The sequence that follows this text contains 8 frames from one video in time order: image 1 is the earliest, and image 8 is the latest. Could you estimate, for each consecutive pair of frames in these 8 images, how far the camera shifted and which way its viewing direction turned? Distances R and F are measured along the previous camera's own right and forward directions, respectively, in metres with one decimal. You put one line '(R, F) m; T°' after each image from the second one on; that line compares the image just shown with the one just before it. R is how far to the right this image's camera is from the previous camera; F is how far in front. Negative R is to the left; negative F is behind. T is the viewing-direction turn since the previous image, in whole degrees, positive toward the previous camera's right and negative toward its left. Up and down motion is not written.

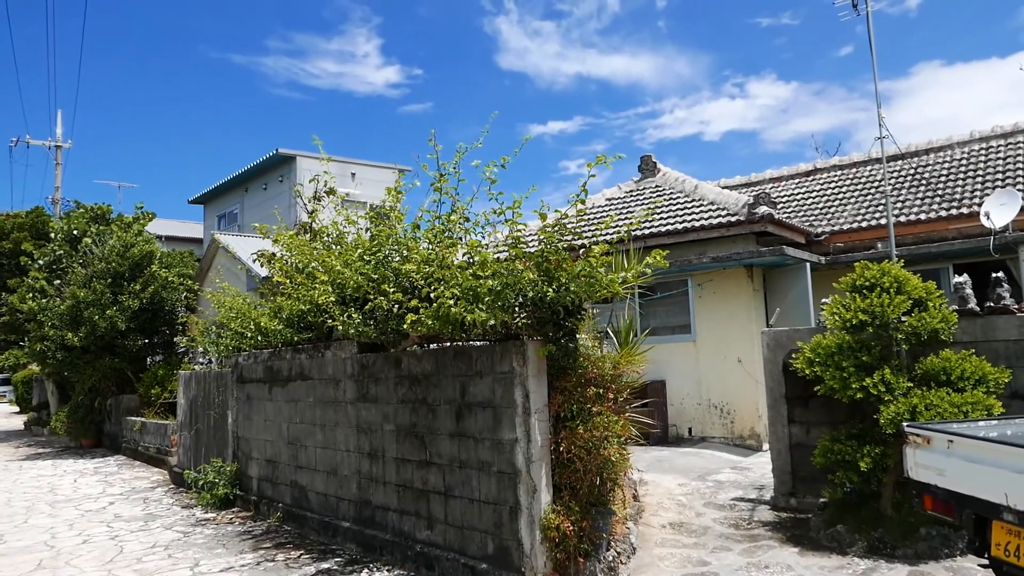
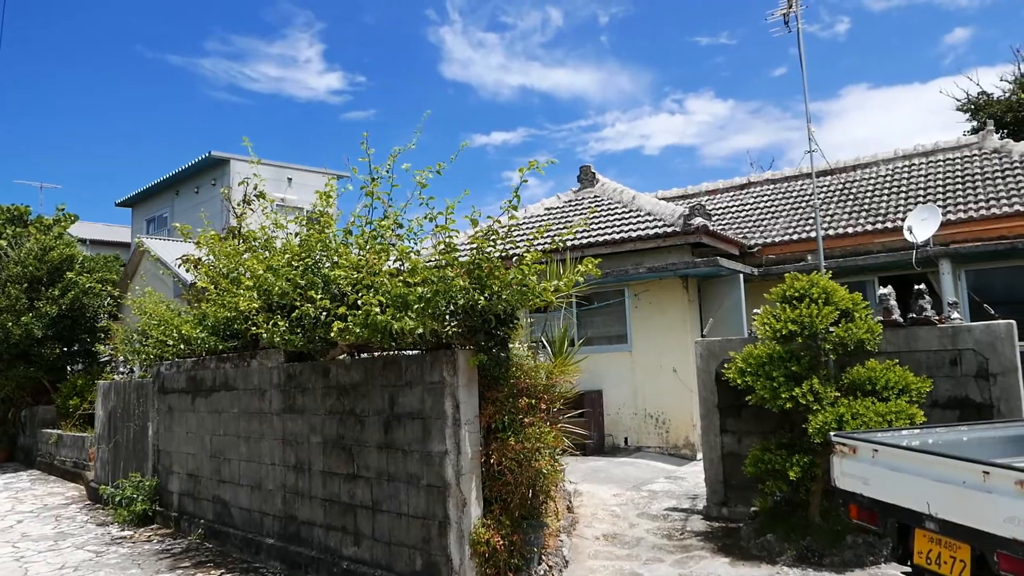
(+0.1, +0.1) m; +4°
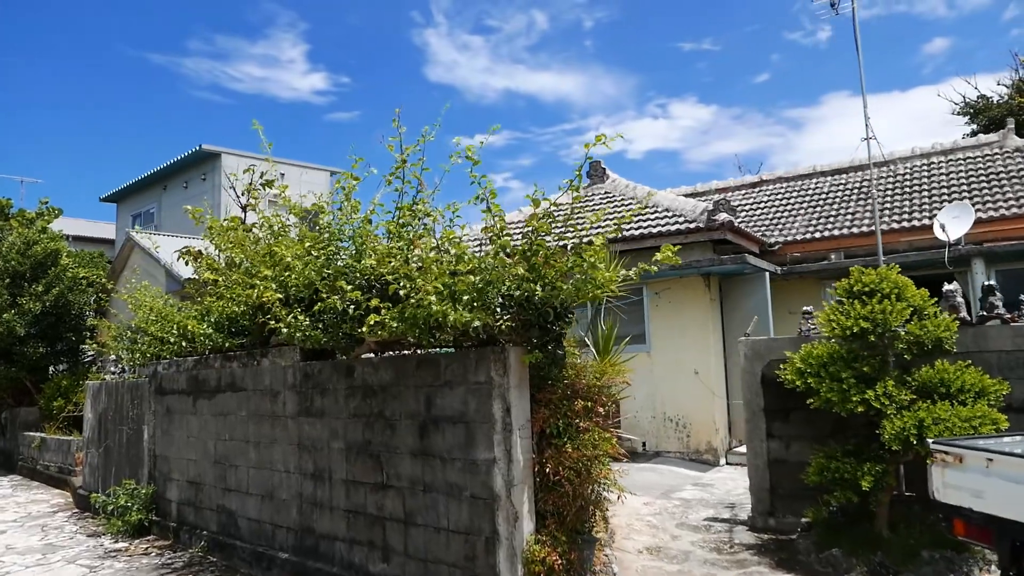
(-0.4, +0.4) m; +1°
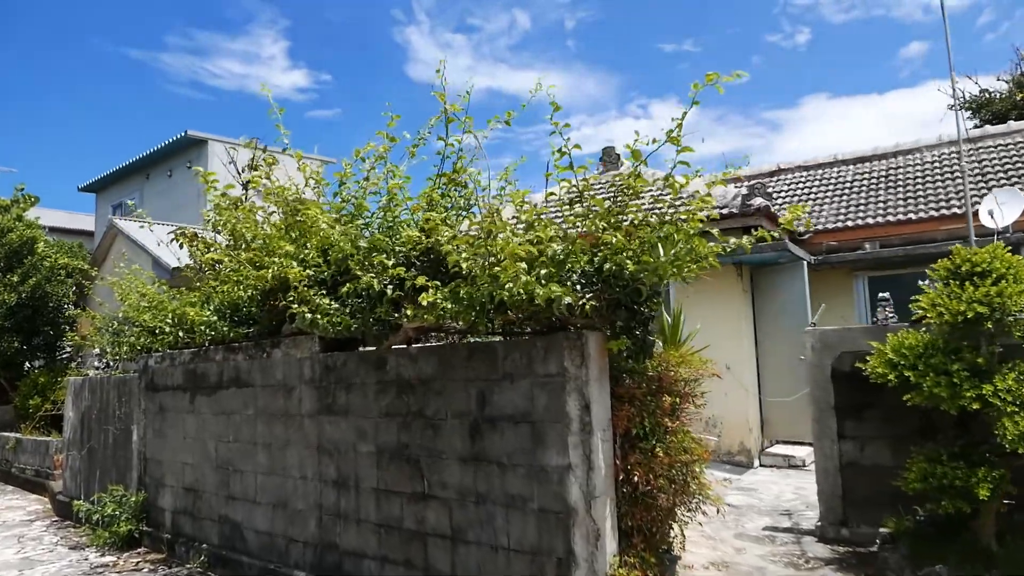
(-0.4, +0.6) m; +1°
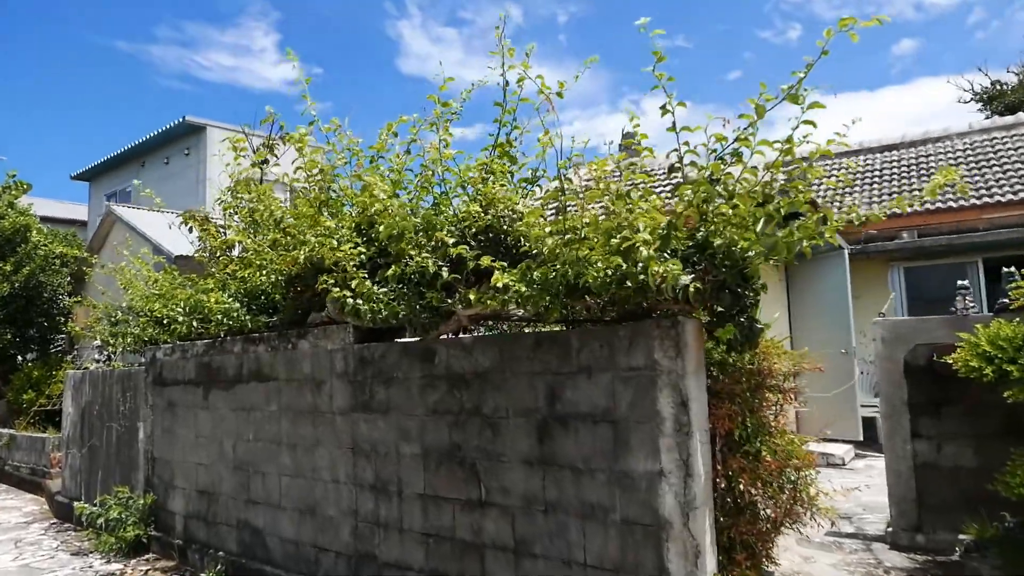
(-0.3, +0.4) m; +1°
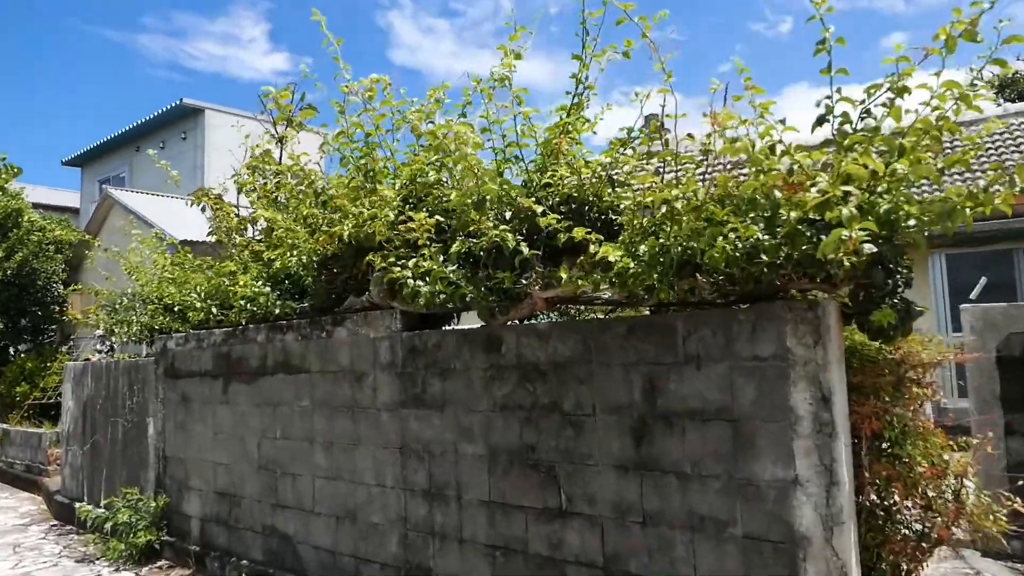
(-0.4, +0.4) m; +1°
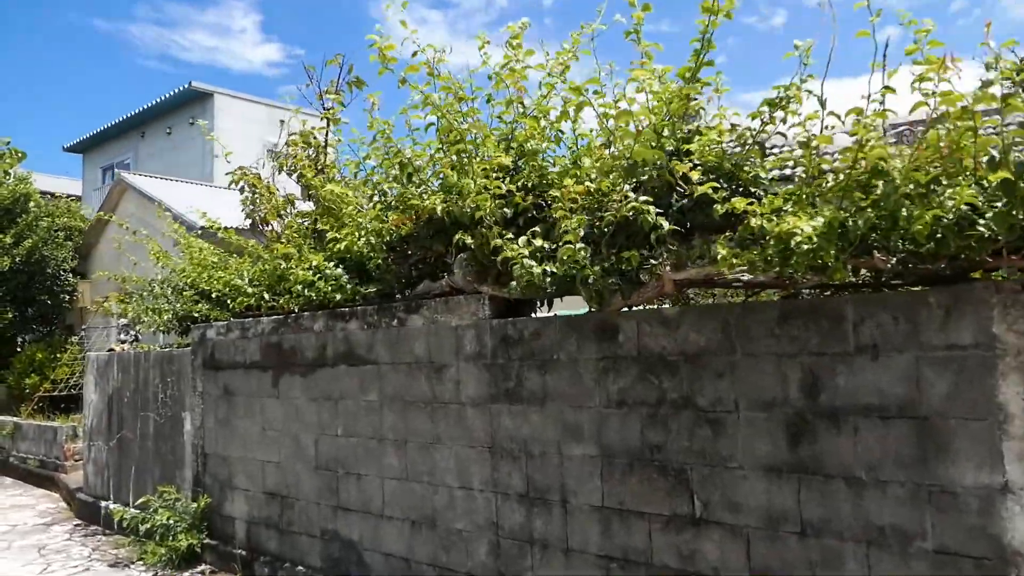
(-0.5, +0.3) m; +1°
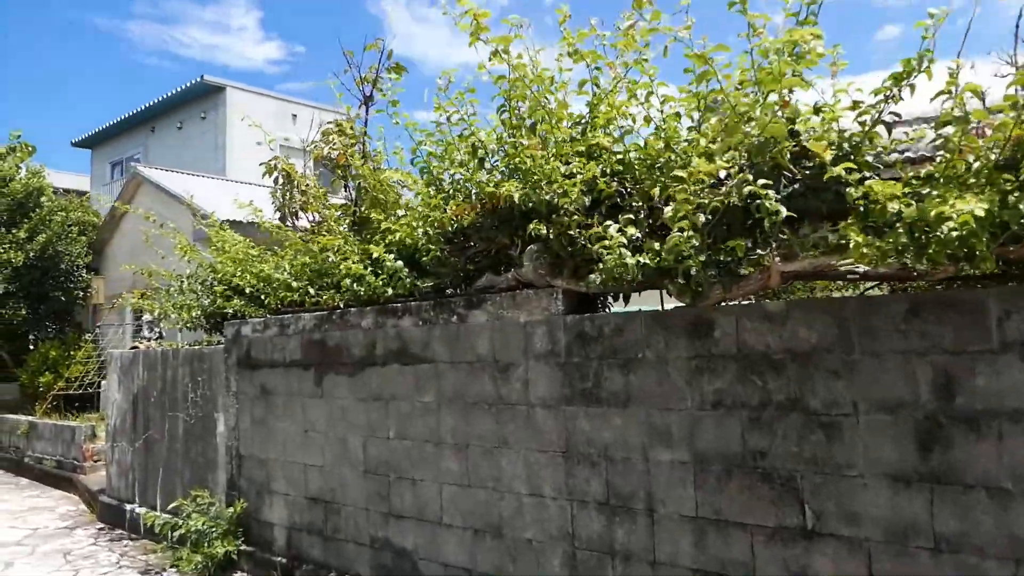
(-0.3, +0.2) m; 0°
